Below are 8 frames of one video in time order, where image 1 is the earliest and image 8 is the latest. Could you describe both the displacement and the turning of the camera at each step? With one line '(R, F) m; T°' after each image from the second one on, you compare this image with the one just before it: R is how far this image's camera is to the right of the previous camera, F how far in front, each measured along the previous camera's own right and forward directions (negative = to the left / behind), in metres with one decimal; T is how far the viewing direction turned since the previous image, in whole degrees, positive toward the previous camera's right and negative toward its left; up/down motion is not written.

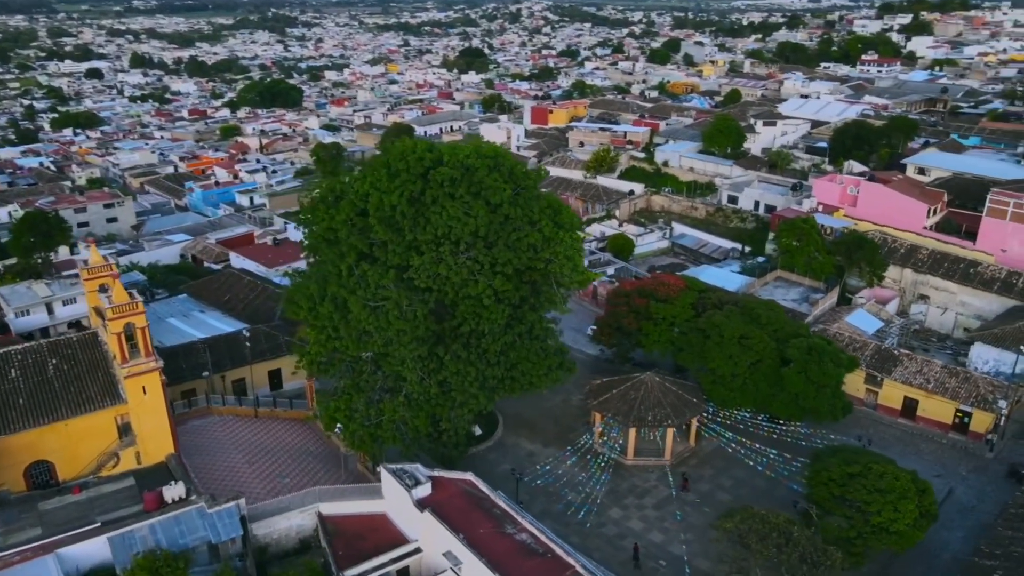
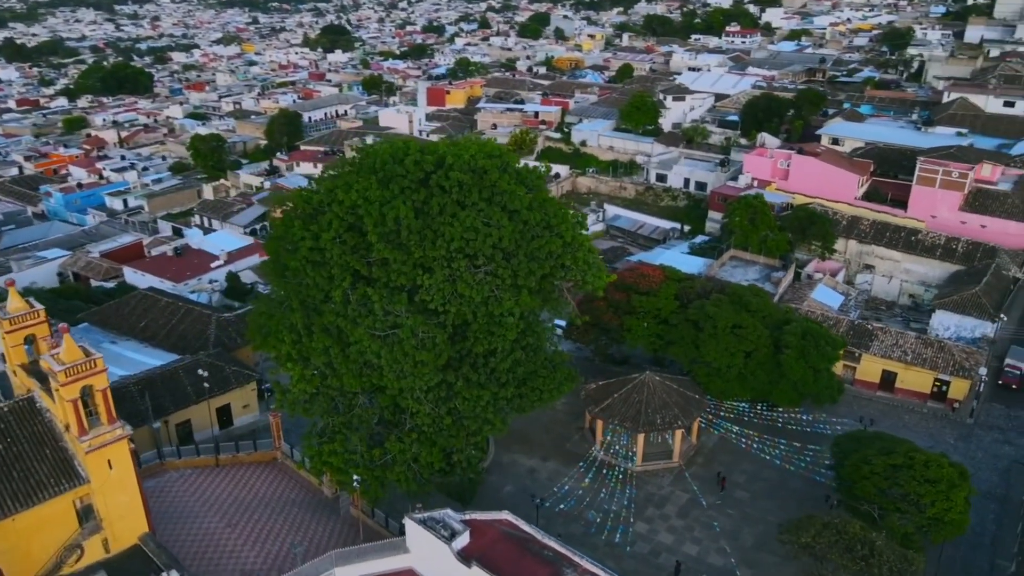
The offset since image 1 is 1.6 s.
(-3.8, +2.5) m; +10°
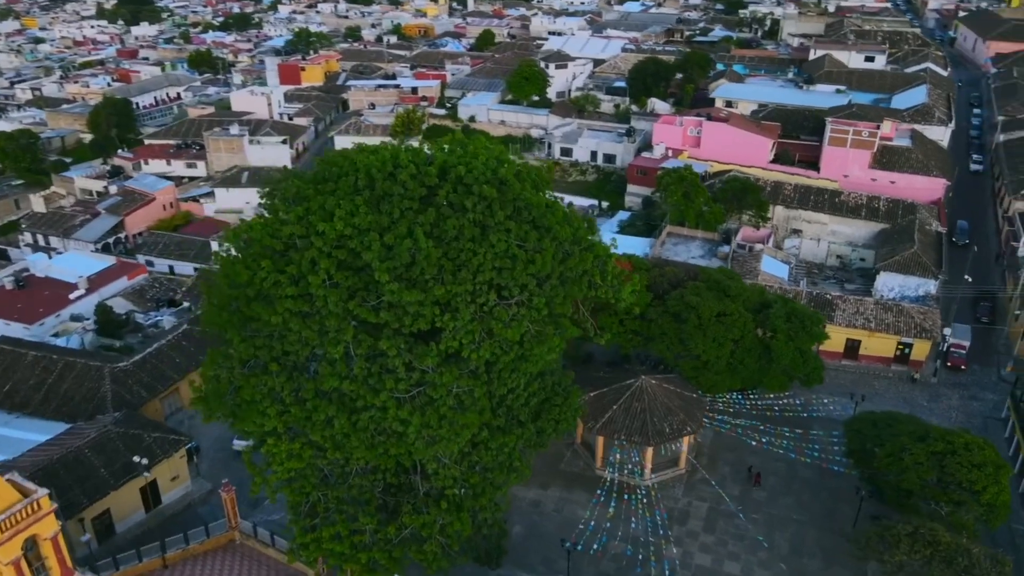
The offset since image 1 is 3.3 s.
(-4.1, +3.5) m; +12°
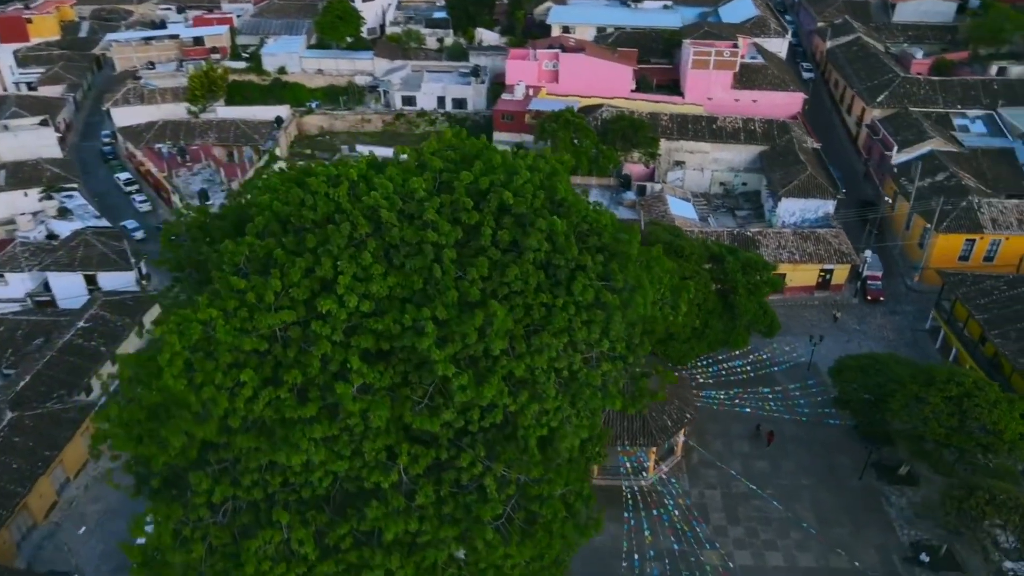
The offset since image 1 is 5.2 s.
(-4.4, +4.7) m; +16°
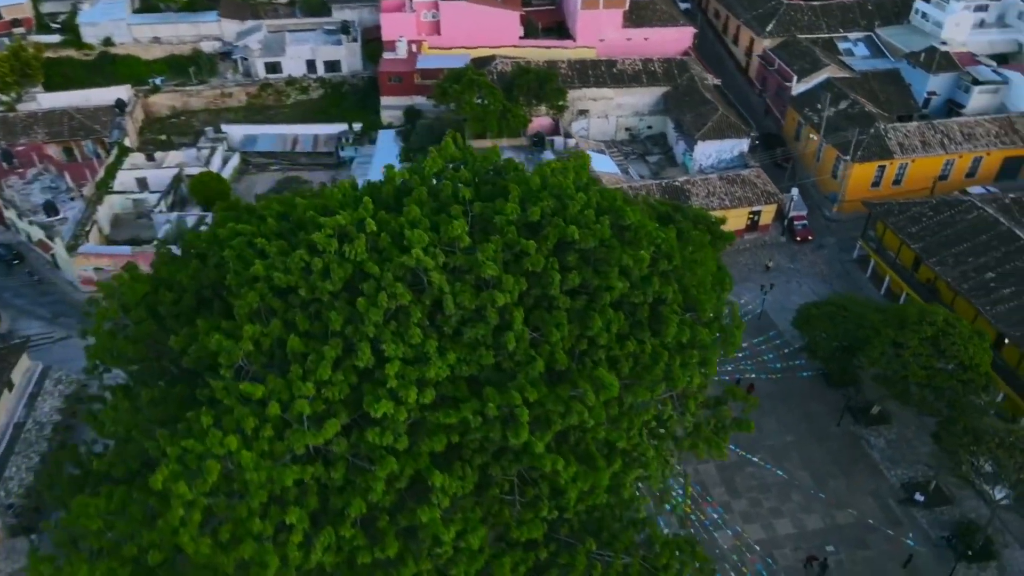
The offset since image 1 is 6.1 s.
(-2.6, +2.4) m; +11°
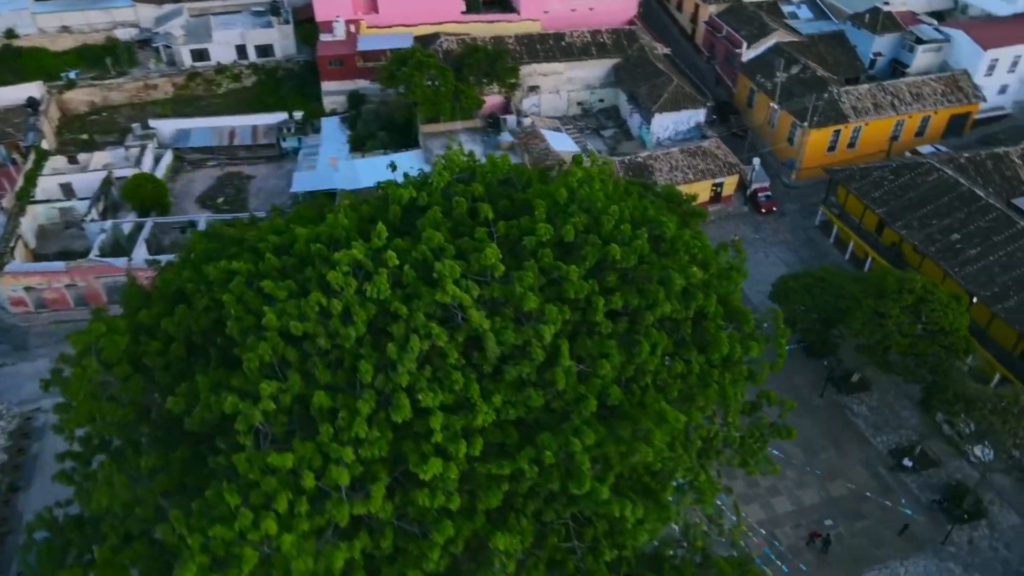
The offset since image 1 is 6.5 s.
(-1.2, +0.9) m; +5°
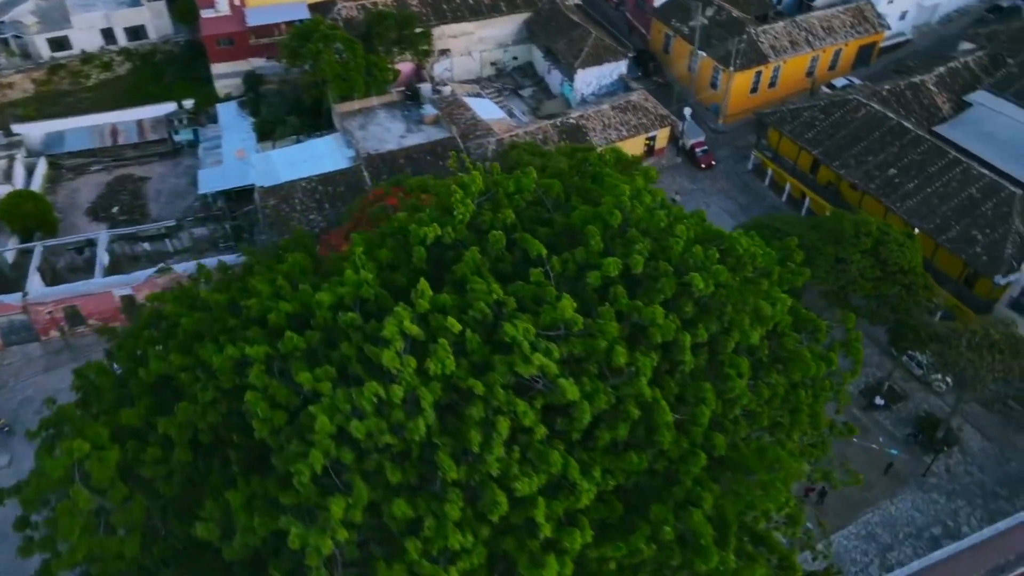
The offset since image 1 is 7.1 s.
(-1.7, +1.3) m; +8°
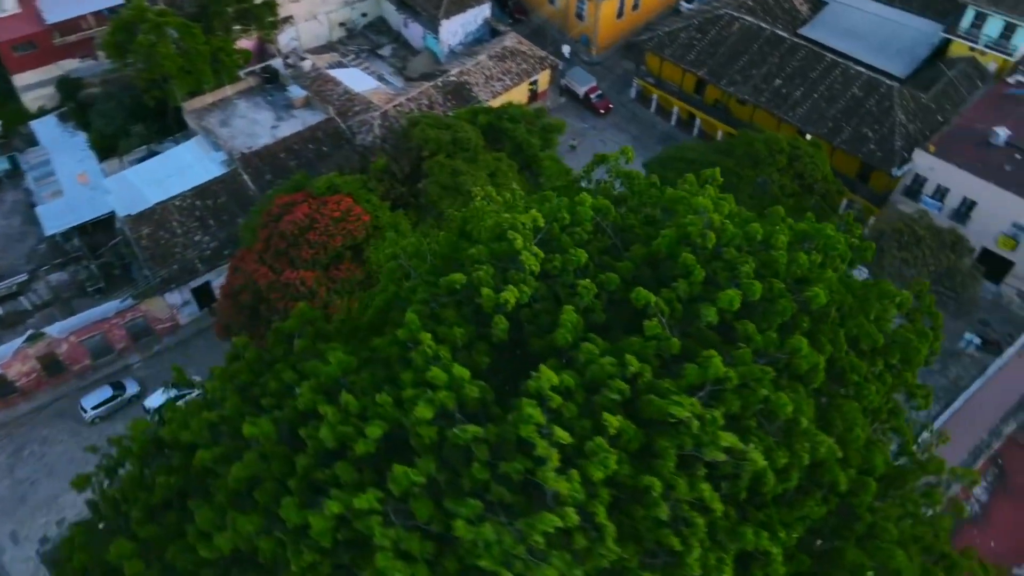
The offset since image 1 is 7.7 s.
(-2.2, +1.4) m; +11°
